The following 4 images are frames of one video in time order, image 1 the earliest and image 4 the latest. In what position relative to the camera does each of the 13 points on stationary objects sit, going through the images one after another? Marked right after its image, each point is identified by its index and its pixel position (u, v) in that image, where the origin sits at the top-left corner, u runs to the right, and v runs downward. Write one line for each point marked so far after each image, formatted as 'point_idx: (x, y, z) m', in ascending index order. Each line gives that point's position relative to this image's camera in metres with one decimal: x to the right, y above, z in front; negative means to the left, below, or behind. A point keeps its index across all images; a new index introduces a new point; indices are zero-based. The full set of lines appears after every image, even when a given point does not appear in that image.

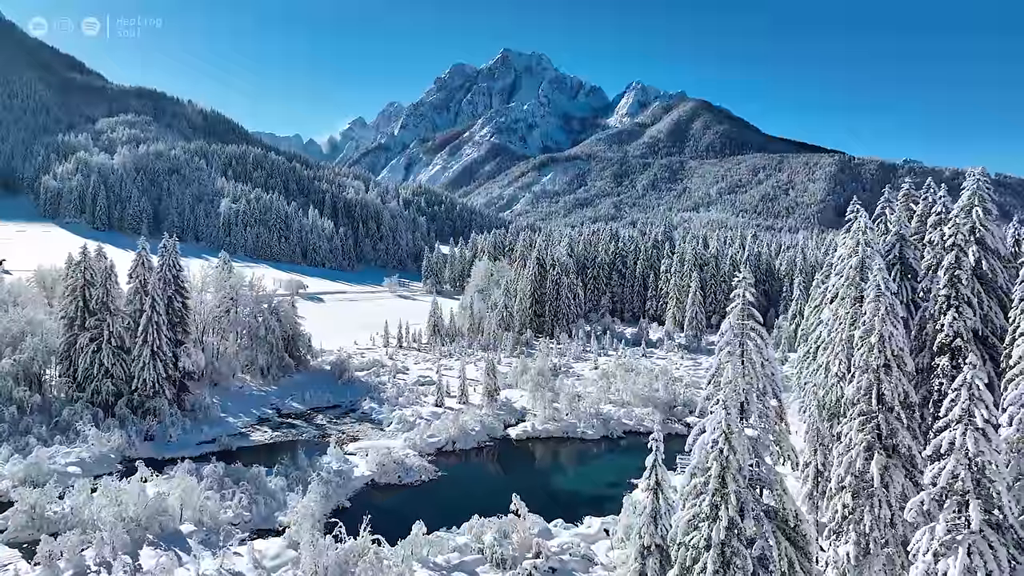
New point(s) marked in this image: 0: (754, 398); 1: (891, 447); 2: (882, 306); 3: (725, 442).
0: (+6.4, -2.9, +14.8) m
1: (+12.1, -5.1, +18.0) m
2: (+11.6, -0.6, +17.8) m
3: (+5.4, -3.9, +14.4) m
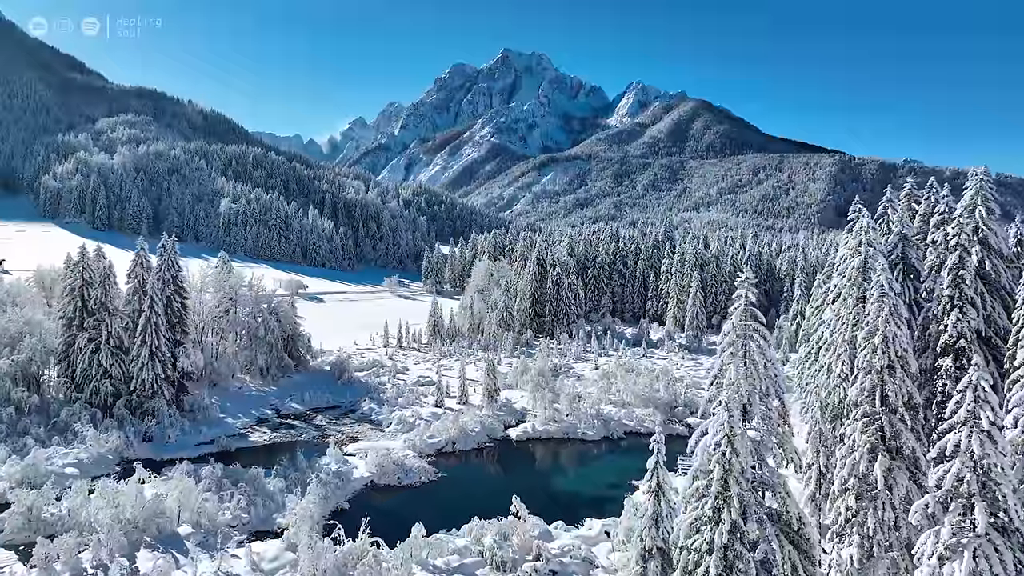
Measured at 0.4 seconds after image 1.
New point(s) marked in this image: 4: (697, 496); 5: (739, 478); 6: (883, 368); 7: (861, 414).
0: (+6.4, -2.9, +14.7) m
1: (+12.1, -5.1, +17.9) m
2: (+11.6, -0.6, +17.6) m
3: (+5.4, -3.9, +14.2) m
4: (+5.0, -5.6, +15.3) m
5: (+5.7, -4.8, +14.1) m
6: (+11.6, -2.5, +17.7) m
7: (+11.3, -4.1, +18.2) m
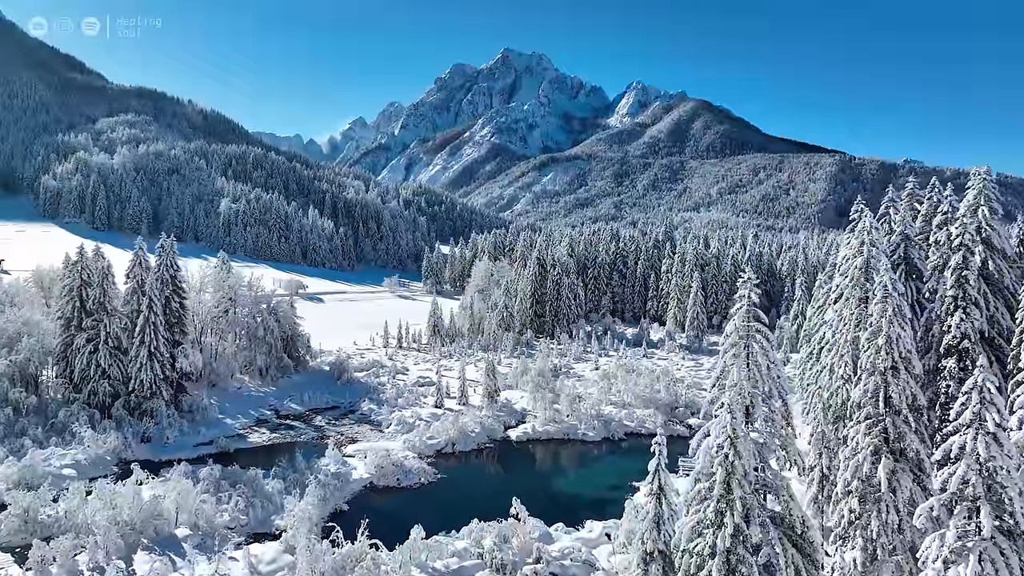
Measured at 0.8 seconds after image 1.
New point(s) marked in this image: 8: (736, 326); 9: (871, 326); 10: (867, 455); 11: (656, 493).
0: (+6.4, -2.9, +14.5) m
1: (+12.1, -5.1, +17.7) m
2: (+11.6, -0.6, +17.4) m
3: (+5.4, -3.9, +14.0) m
4: (+5.0, -5.6, +15.1) m
5: (+5.7, -4.8, +14.0) m
6: (+11.6, -2.5, +17.5) m
7: (+11.3, -4.1, +18.0) m
8: (+5.8, -1.0, +14.6) m
9: (+11.5, -1.2, +18.1) m
10: (+11.1, -5.2, +17.7) m
11: (+4.3, -6.2, +17.0) m
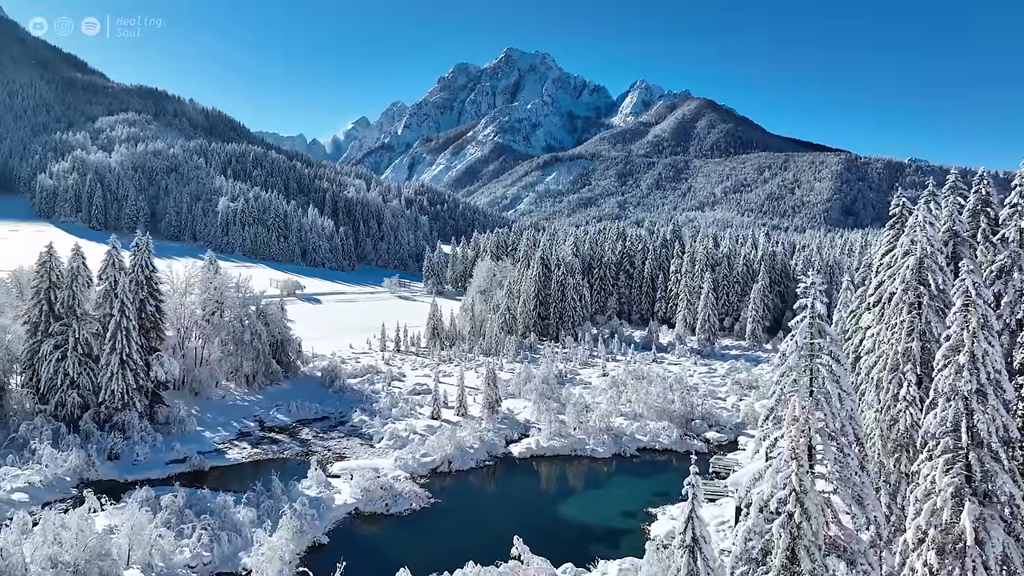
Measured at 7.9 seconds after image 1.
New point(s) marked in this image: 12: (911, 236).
0: (+6.4, -3.1, +11.4) m
1: (+12.1, -5.3, +14.5) m
2: (+11.6, -0.7, +14.2) m
3: (+5.4, -4.1, +10.9) m
4: (+5.0, -5.8, +11.9) m
5: (+5.7, -4.9, +10.8) m
6: (+11.6, -2.7, +14.3) m
7: (+11.3, -4.2, +14.9) m
8: (+5.8, -1.1, +11.5) m
9: (+11.5, -1.4, +14.9) m
10: (+11.1, -5.4, +14.5) m
11: (+4.4, -6.3, +13.8) m
12: (+14.3, +1.8, +19.8) m
